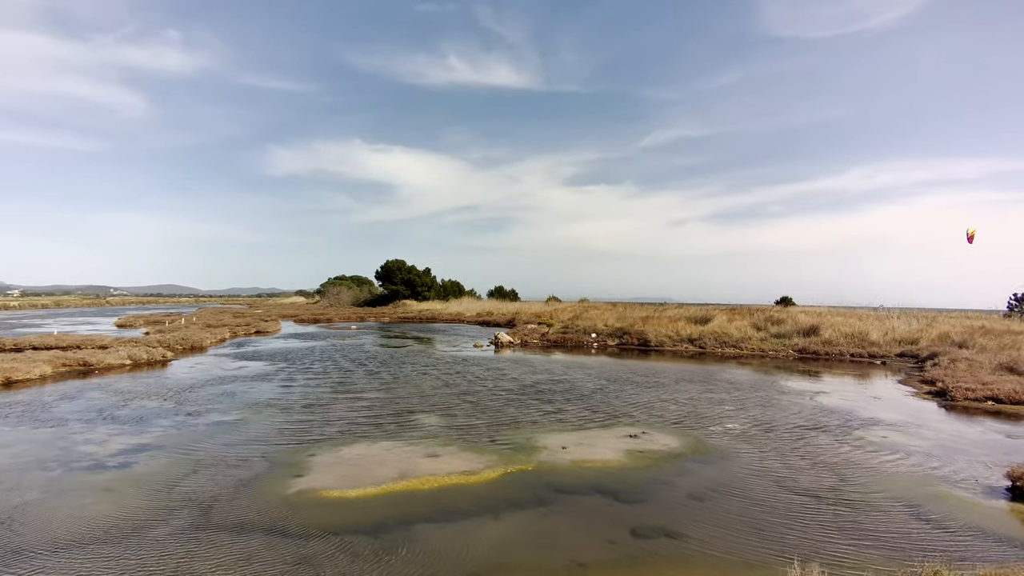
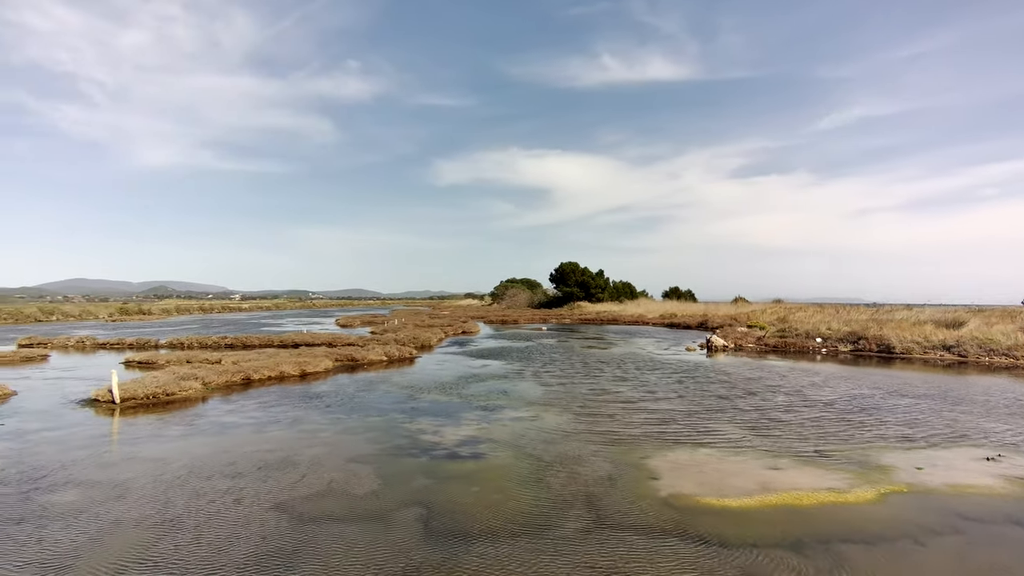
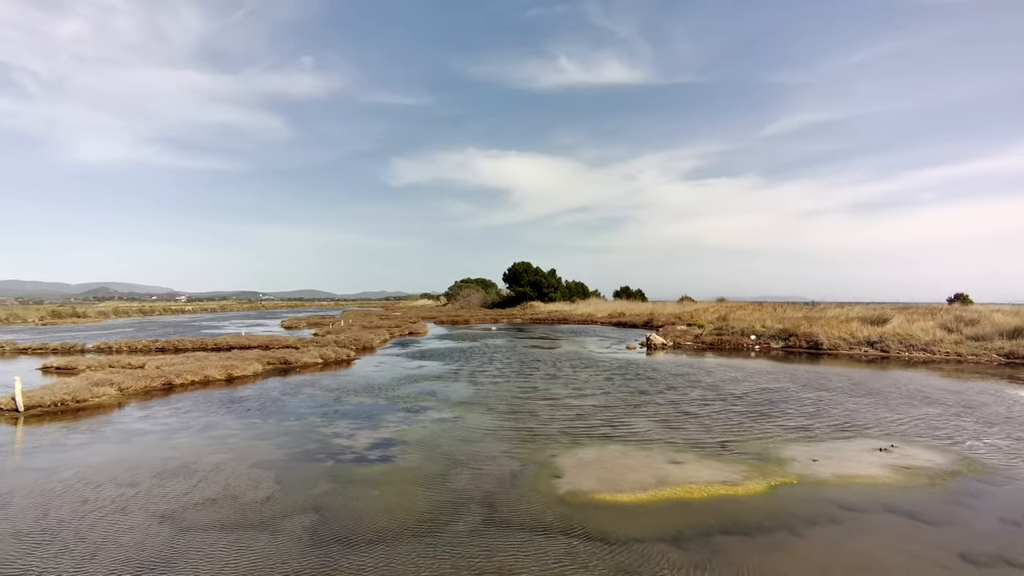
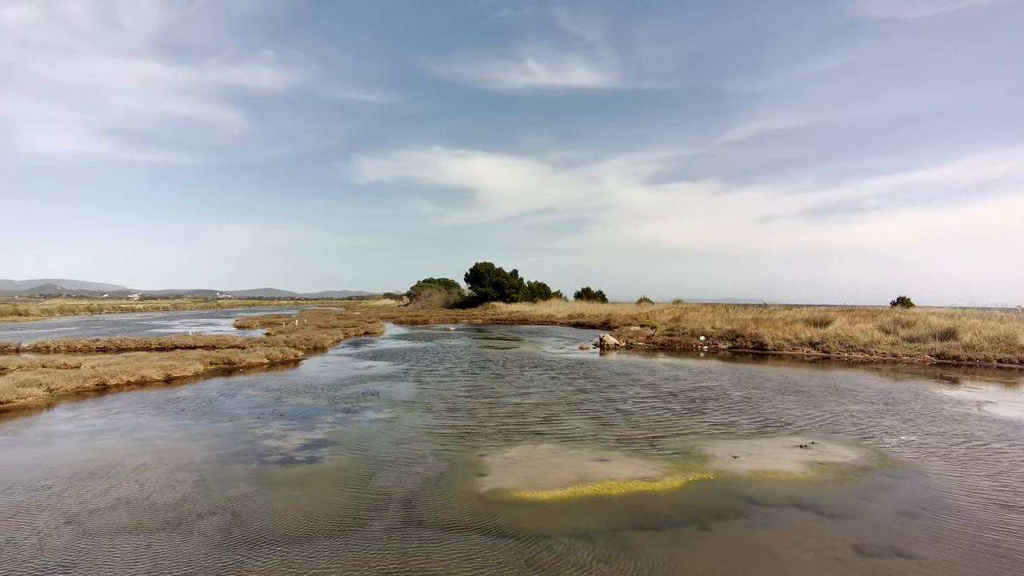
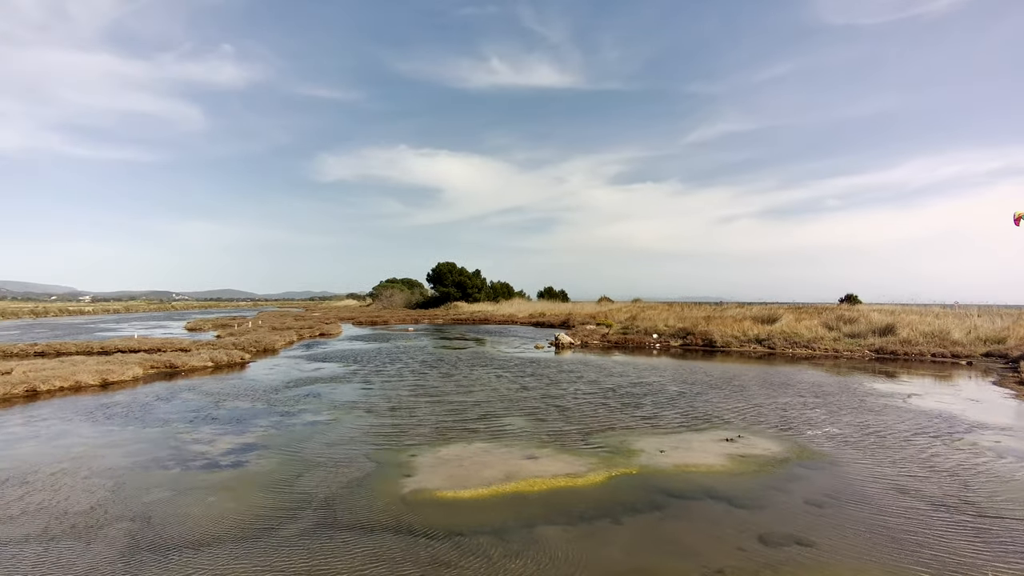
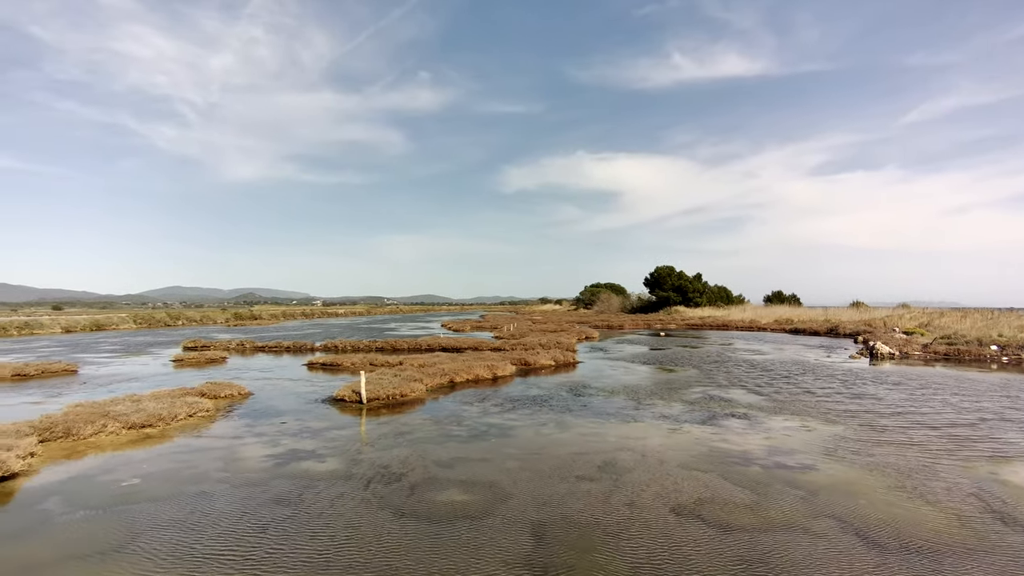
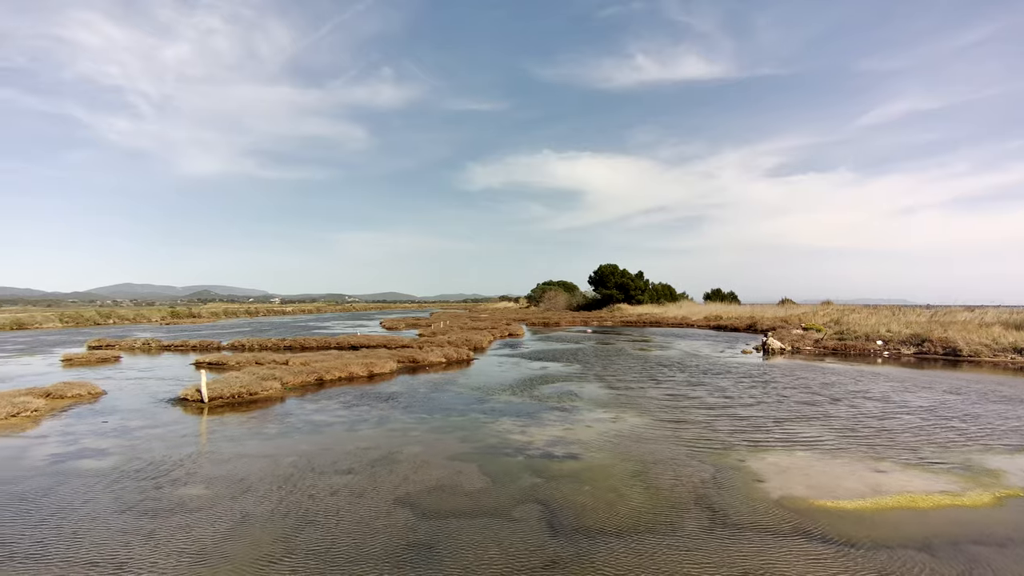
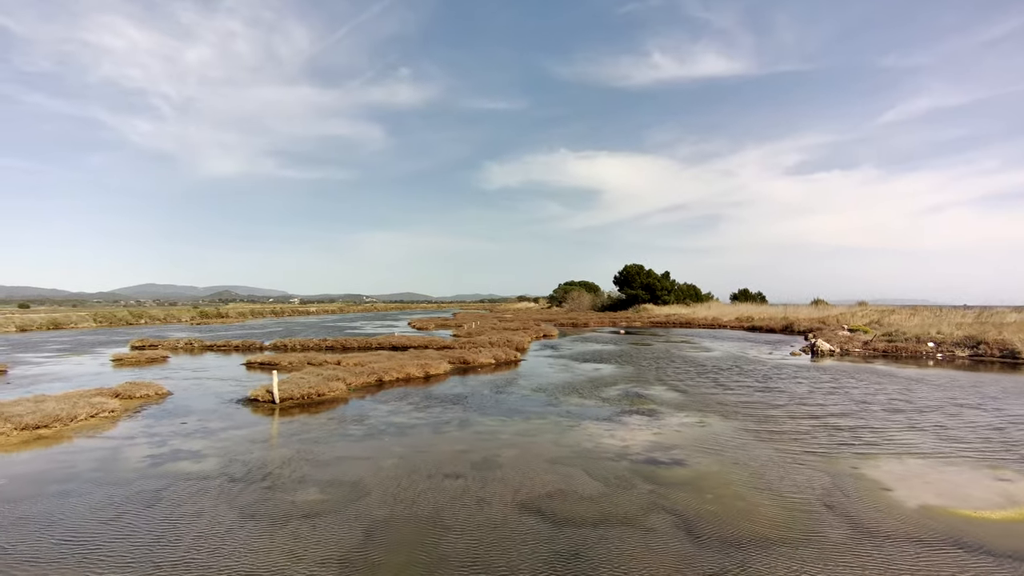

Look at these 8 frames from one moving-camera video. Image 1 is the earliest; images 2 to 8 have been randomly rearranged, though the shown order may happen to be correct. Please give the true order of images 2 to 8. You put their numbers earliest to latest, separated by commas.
5, 4, 3, 2, 7, 8, 6
